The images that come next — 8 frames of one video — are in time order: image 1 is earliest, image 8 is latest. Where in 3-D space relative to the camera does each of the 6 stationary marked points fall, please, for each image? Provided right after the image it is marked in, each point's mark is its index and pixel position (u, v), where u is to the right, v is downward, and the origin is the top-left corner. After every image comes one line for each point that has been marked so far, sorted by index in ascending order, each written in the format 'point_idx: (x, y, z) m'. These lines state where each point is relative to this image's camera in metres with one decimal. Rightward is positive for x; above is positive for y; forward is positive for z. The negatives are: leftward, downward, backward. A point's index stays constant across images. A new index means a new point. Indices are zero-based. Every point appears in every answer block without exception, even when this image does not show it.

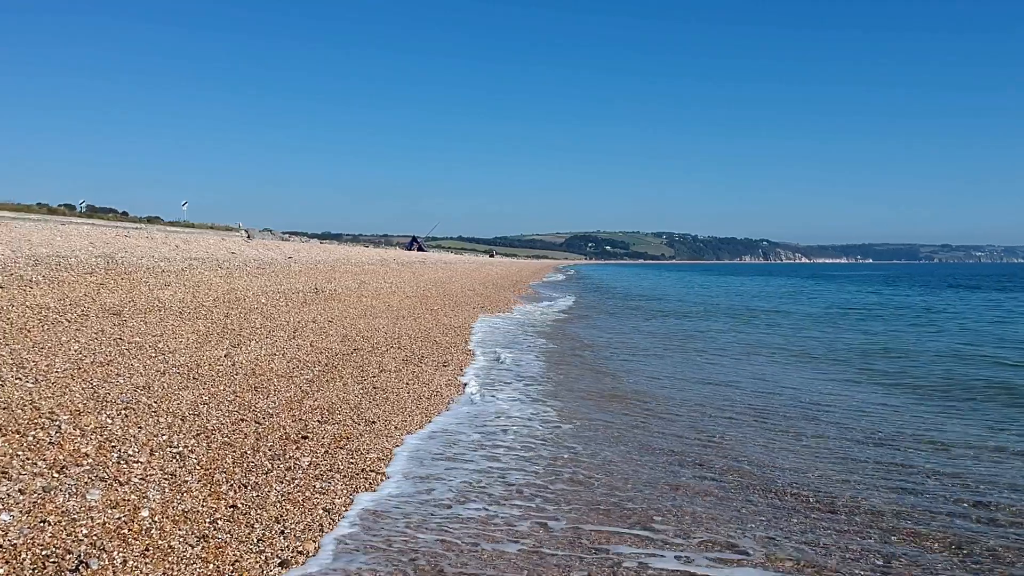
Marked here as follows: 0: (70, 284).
0: (-8.0, +0.1, +11.6) m
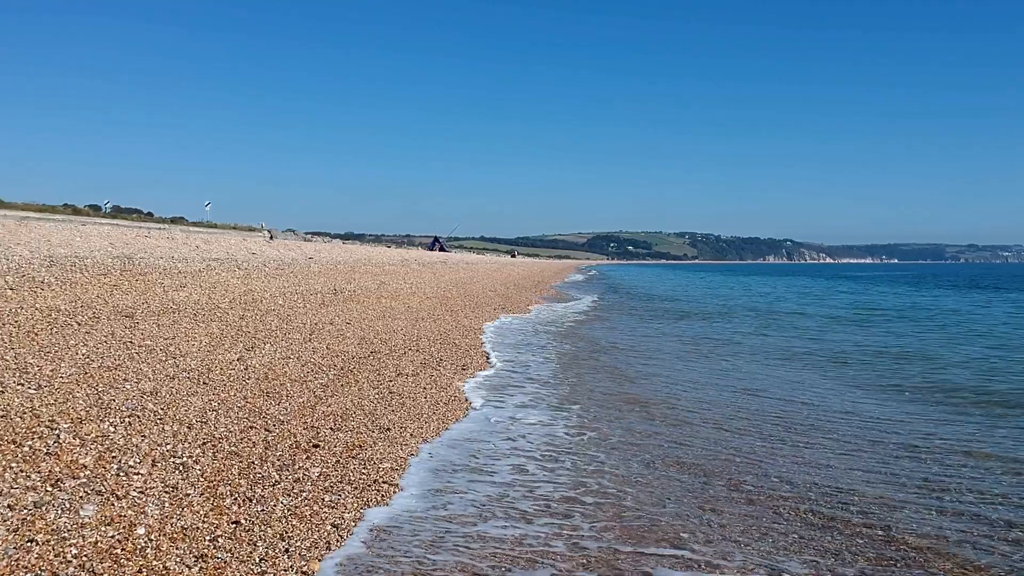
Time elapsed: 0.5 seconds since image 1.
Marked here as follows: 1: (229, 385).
0: (-7.6, 0.0, +11.5) m
1: (-3.6, -1.2, +8.3) m
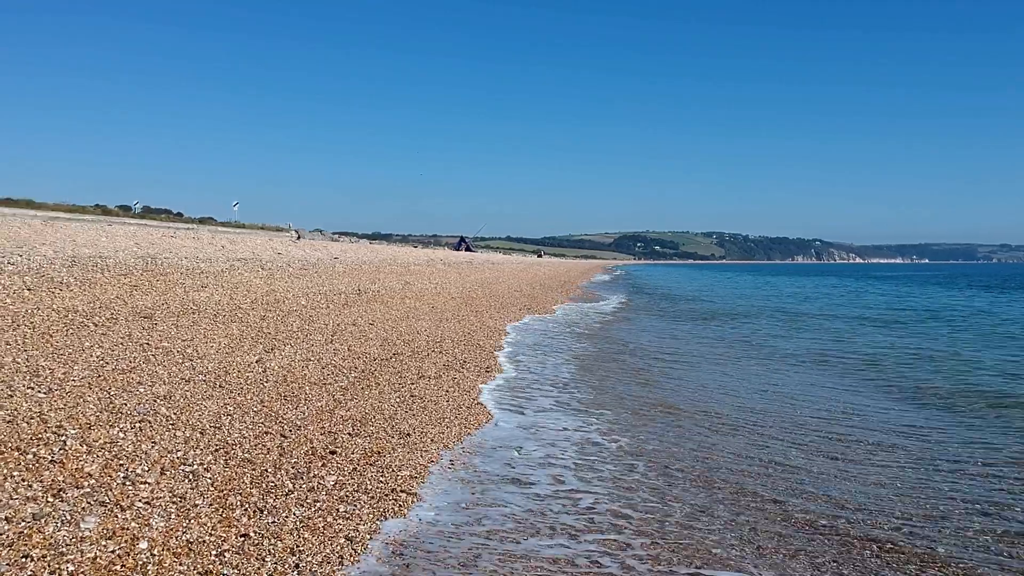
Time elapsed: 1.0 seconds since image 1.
0: (-7.2, 0.0, +11.4) m
1: (-3.3, -1.3, +8.1) m
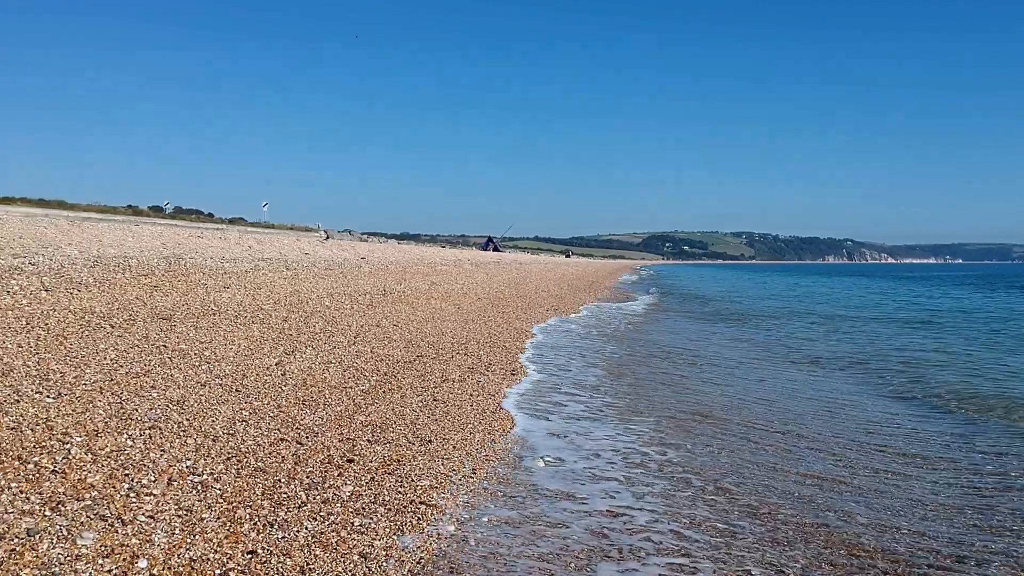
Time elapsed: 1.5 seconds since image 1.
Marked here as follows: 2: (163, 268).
0: (-6.7, 0.0, +11.3) m
1: (-3.0, -1.3, +7.9) m
2: (-7.7, +0.5, +14.4) m
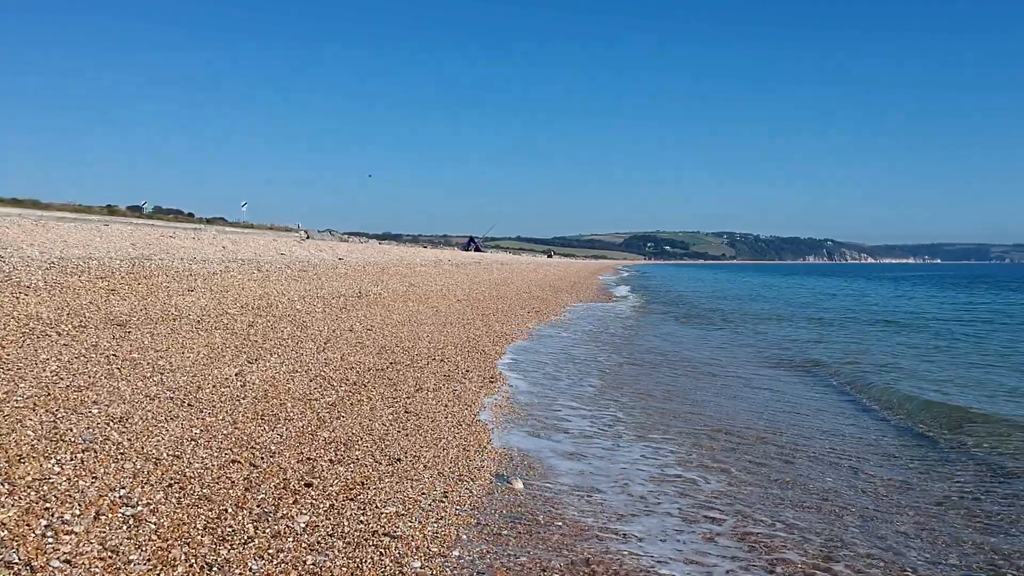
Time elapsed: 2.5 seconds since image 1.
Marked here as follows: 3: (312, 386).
0: (-7.1, 0.0, +10.6) m
1: (-3.3, -1.3, +7.3) m
2: (-8.1, +0.4, +13.7) m
3: (-2.7, -1.3, +8.8) m
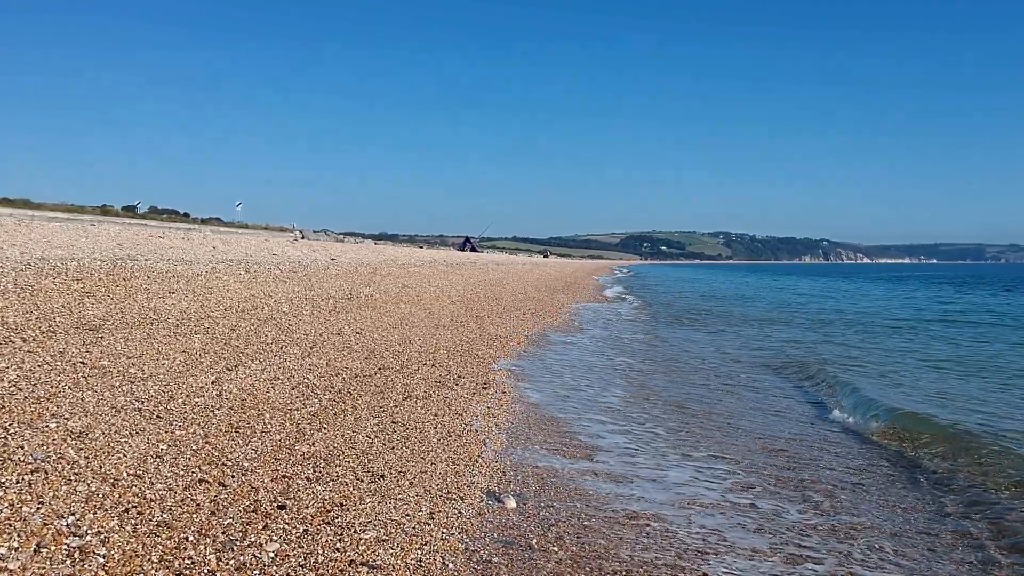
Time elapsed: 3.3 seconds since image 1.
0: (-7.2, -0.1, +10.2) m
1: (-3.4, -1.4, +6.8) m
2: (-8.2, +0.3, +13.2) m
3: (-2.8, -1.4, +8.4) m
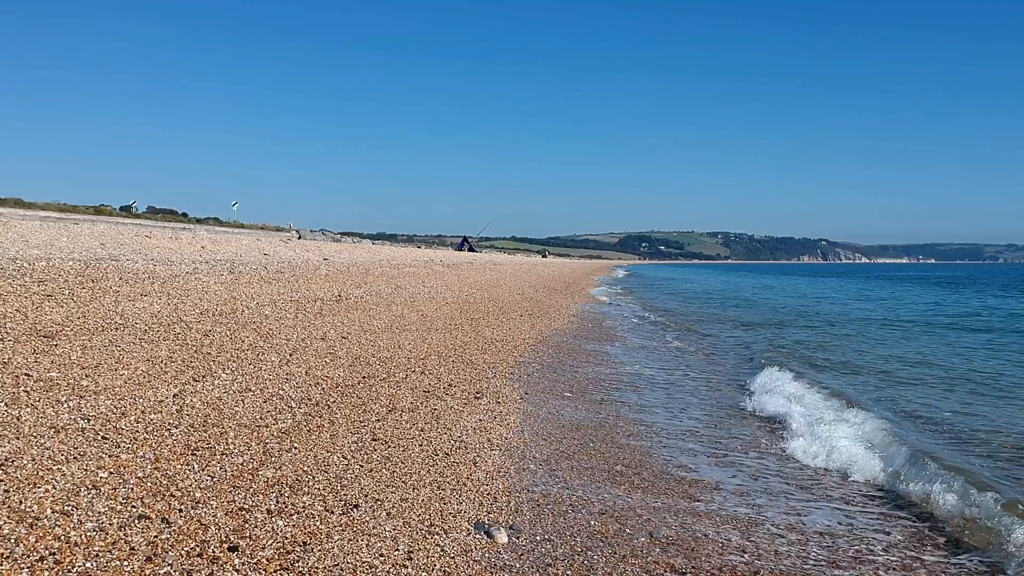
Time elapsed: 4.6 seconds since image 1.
0: (-7.3, -0.1, +9.4) m
1: (-3.4, -1.4, +6.0) m
2: (-8.3, +0.3, +12.4) m
3: (-2.9, -1.4, +7.6) m
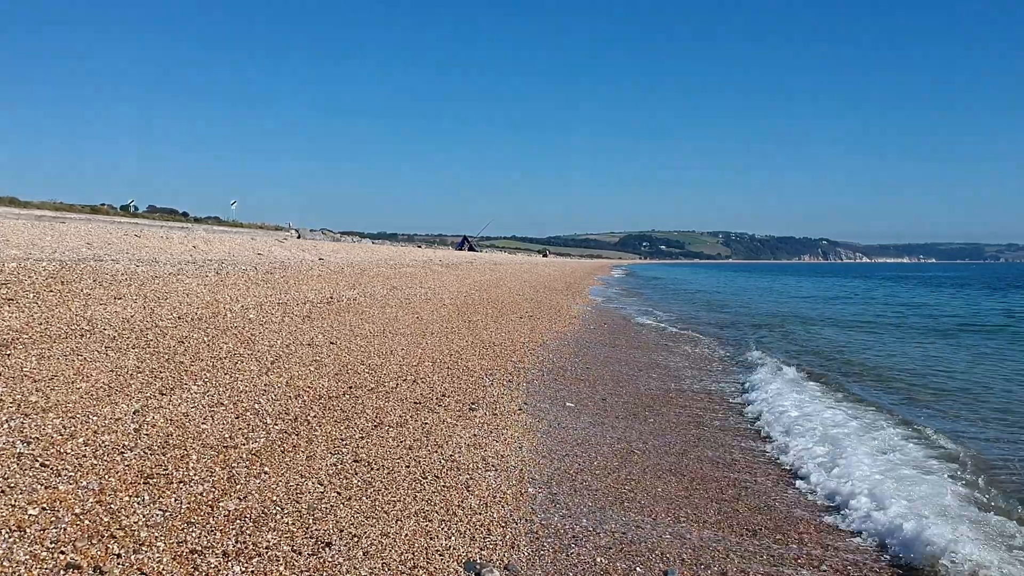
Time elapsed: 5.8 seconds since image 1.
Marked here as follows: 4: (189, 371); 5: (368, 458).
0: (-7.3, -0.2, +8.7) m
1: (-3.5, -1.5, +5.3) m
2: (-8.3, +0.3, +11.7) m
3: (-2.9, -1.4, +6.9) m
4: (-4.1, -1.1, +8.3) m
5: (-1.5, -1.8, +6.8) m
